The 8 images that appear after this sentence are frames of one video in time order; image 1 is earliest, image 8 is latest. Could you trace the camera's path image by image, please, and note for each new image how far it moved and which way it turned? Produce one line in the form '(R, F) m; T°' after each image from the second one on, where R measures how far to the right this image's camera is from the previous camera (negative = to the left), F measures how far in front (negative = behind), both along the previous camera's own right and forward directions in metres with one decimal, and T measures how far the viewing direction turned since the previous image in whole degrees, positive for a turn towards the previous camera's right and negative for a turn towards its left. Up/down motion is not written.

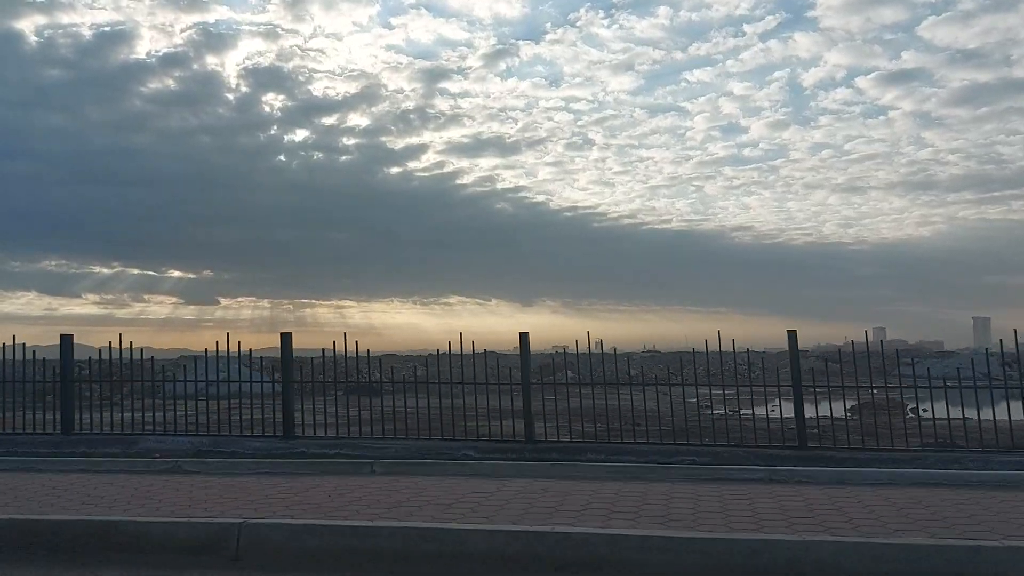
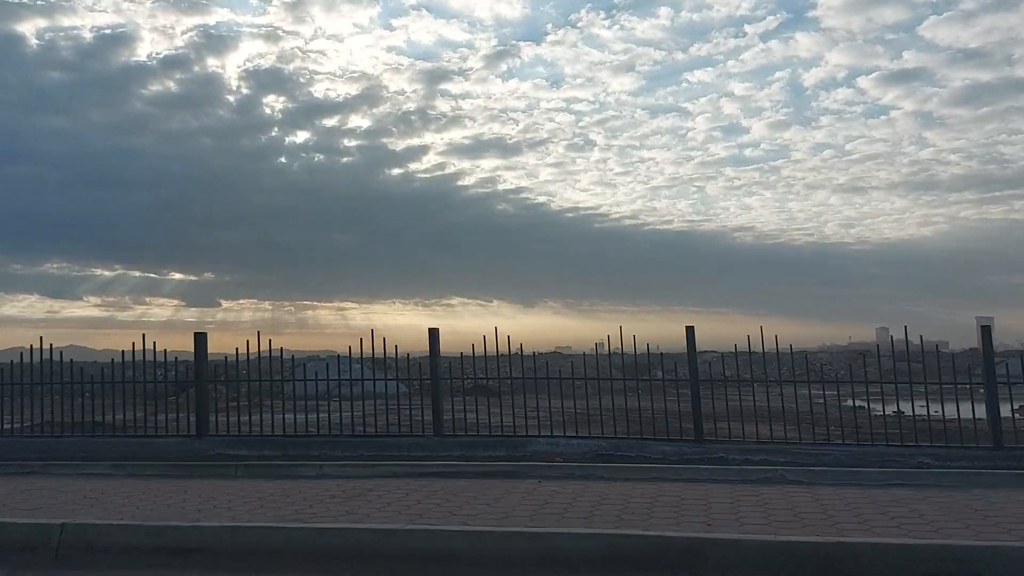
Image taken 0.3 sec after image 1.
(0.0, +0.1) m; 0°
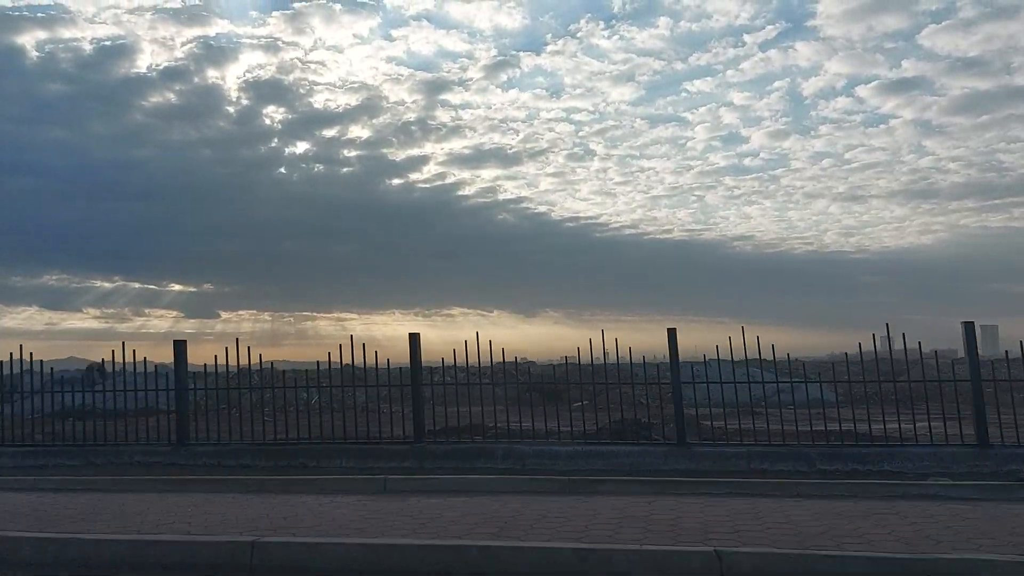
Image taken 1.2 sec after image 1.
(-0.9, +1.5) m; 0°
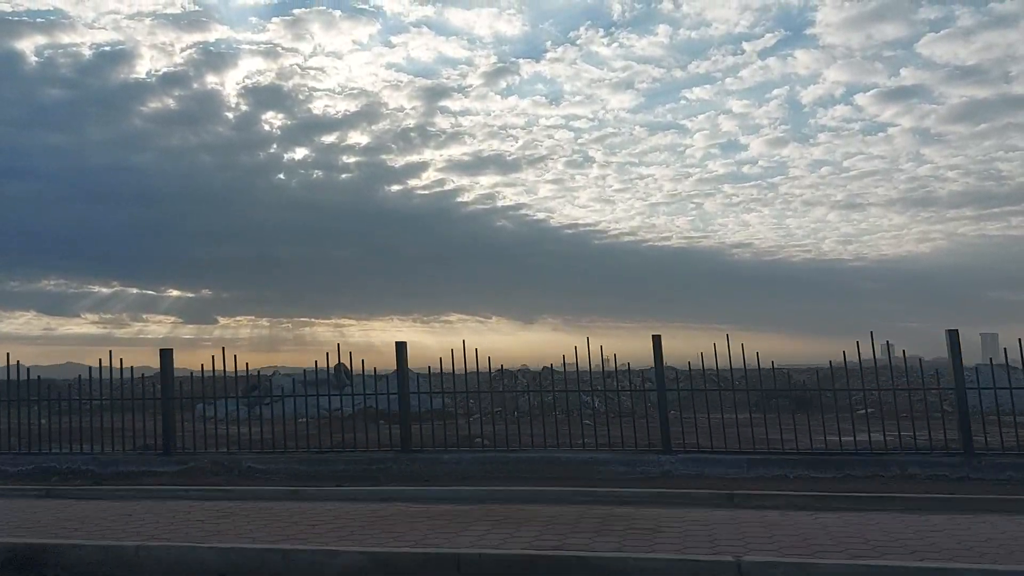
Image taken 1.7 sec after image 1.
(-0.2, +0.8) m; 0°
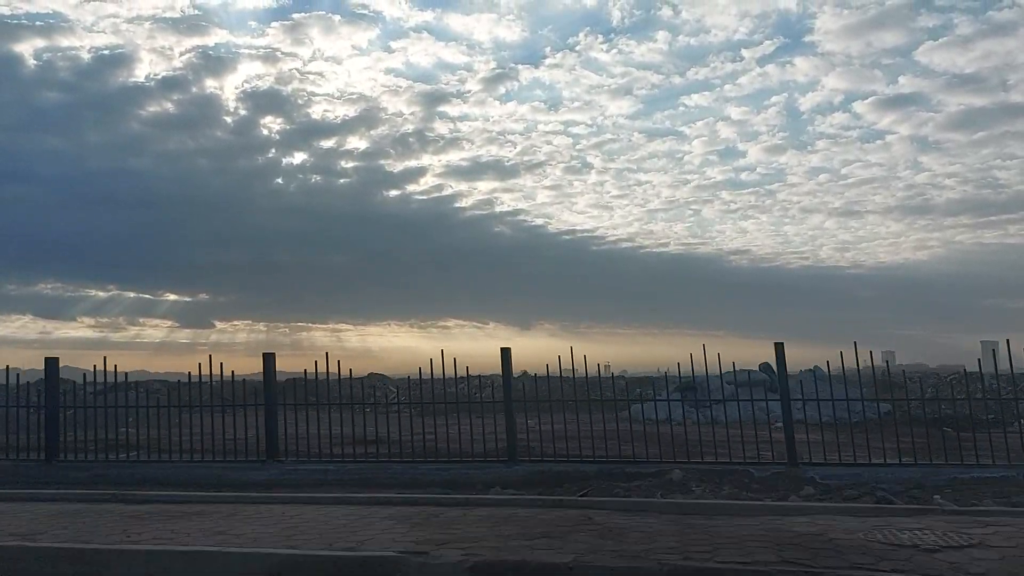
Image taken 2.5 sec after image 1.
(-0.9, +0.8) m; 0°
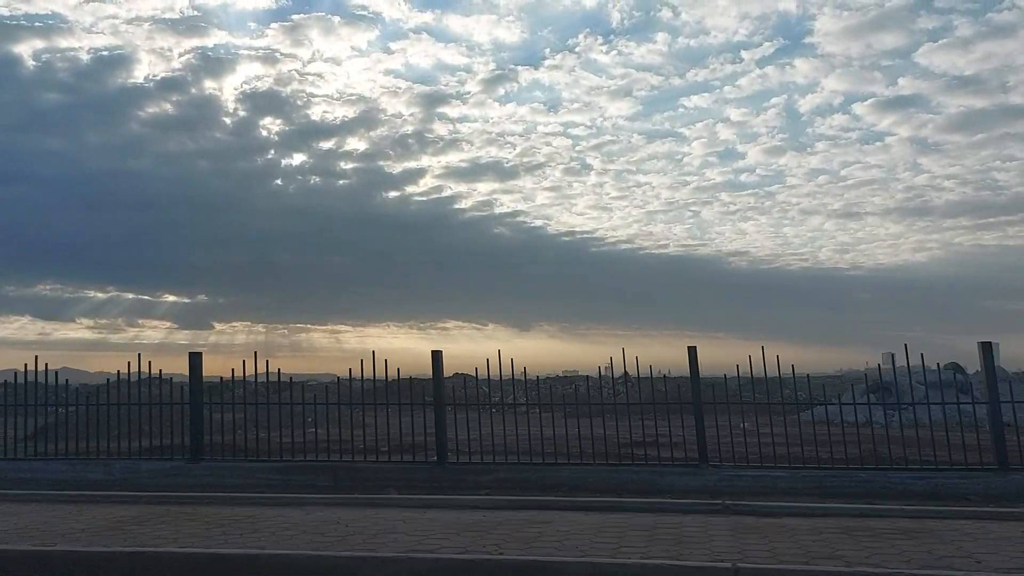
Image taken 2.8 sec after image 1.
(-0.2, +0.7) m; 0°
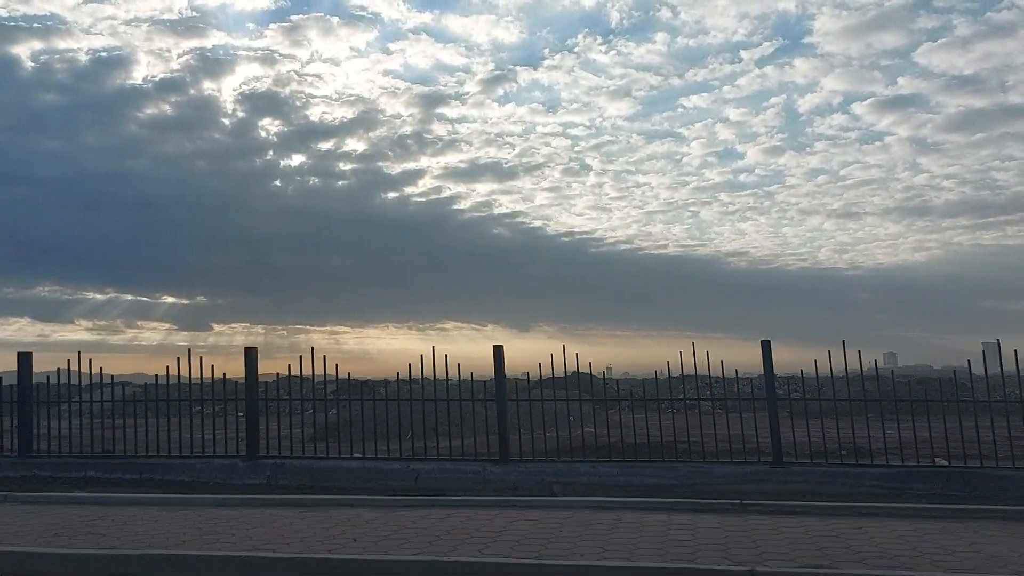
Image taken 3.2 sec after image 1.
(-0.5, +0.7) m; 0°
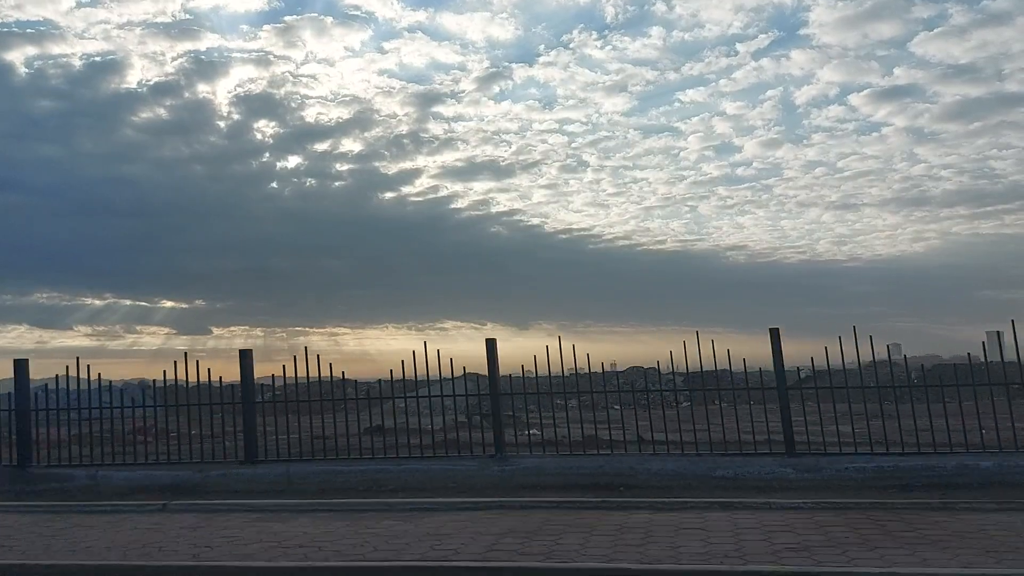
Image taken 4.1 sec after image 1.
(-0.4, +1.2) m; 0°
